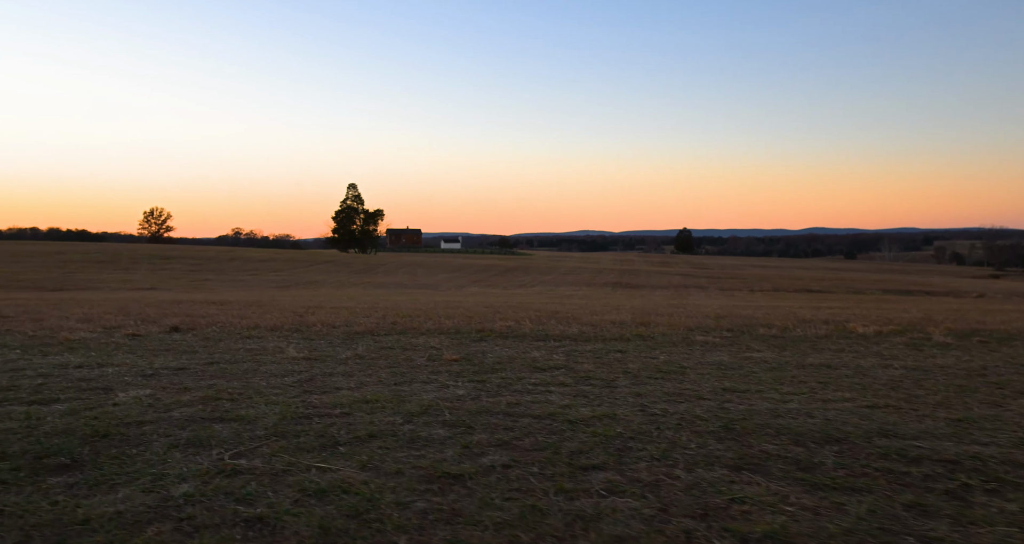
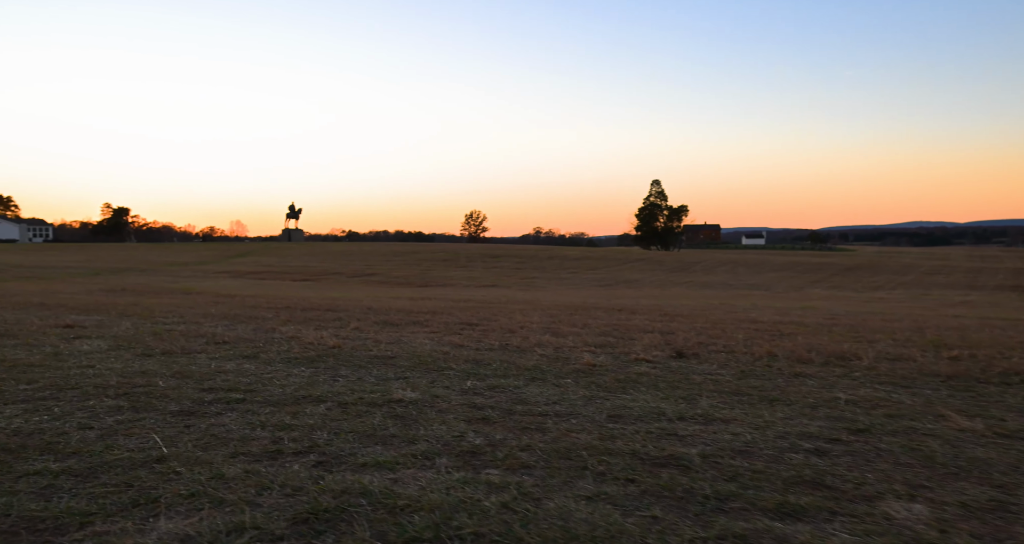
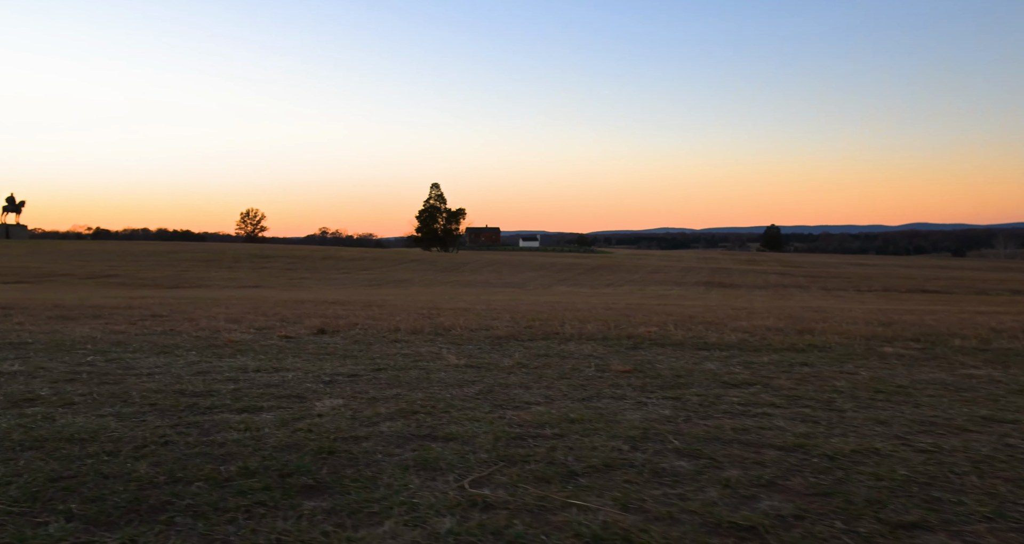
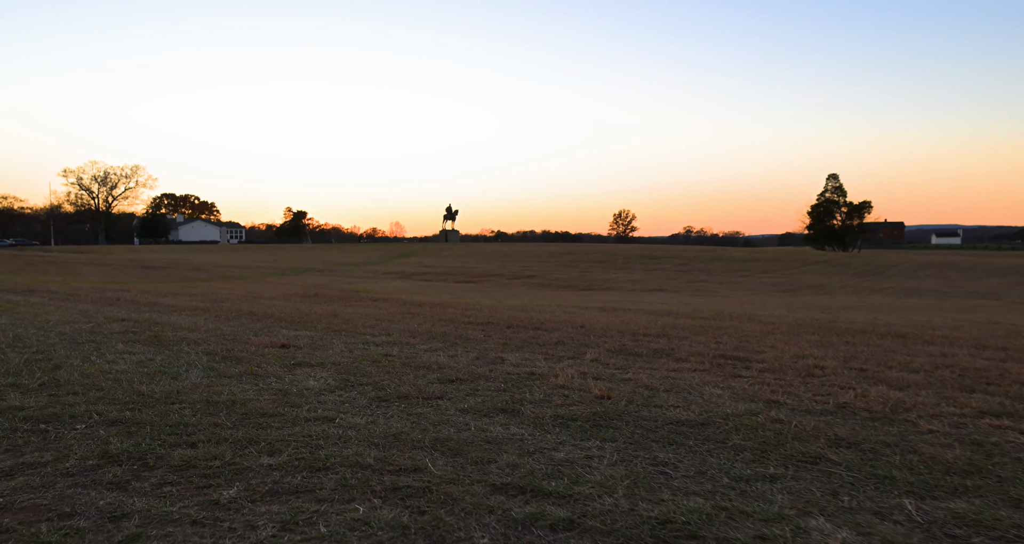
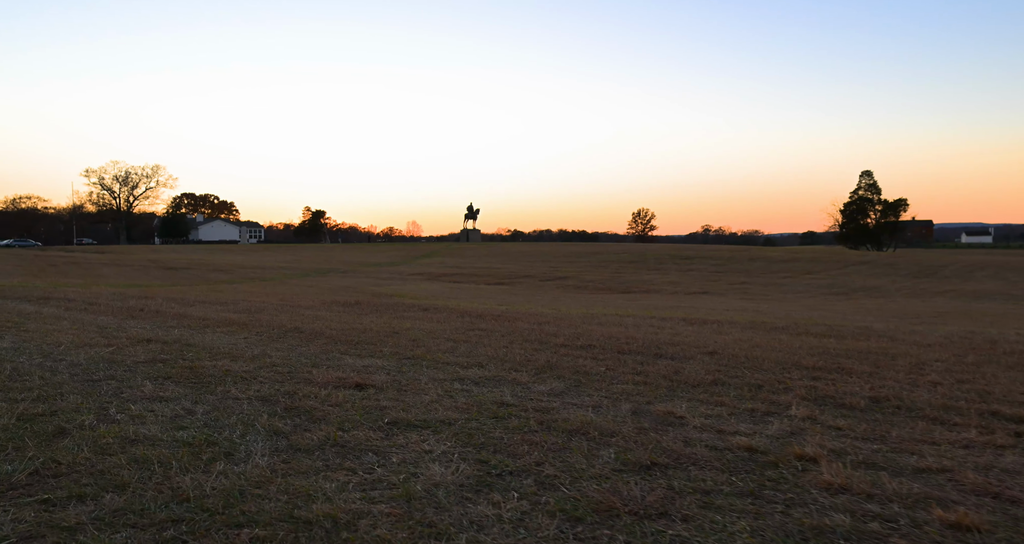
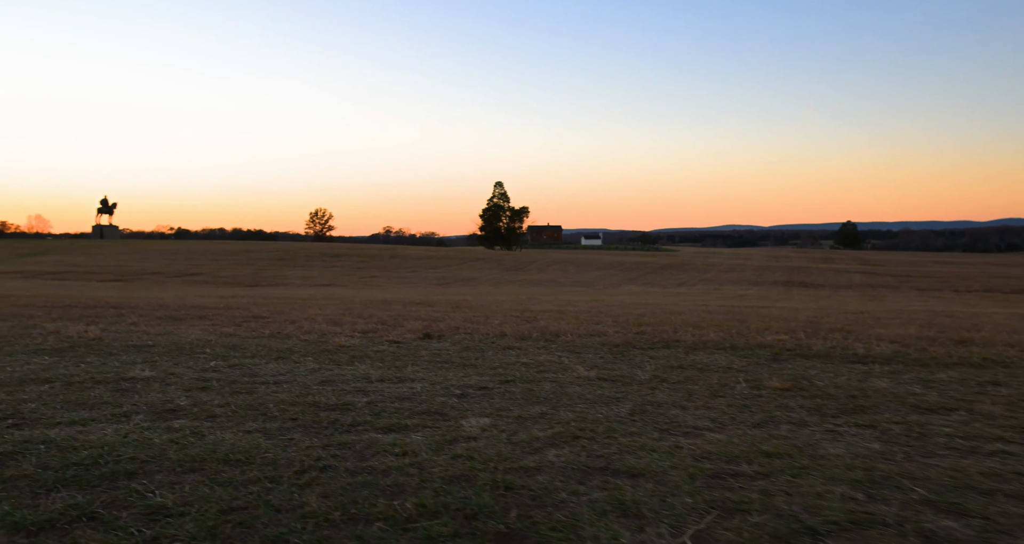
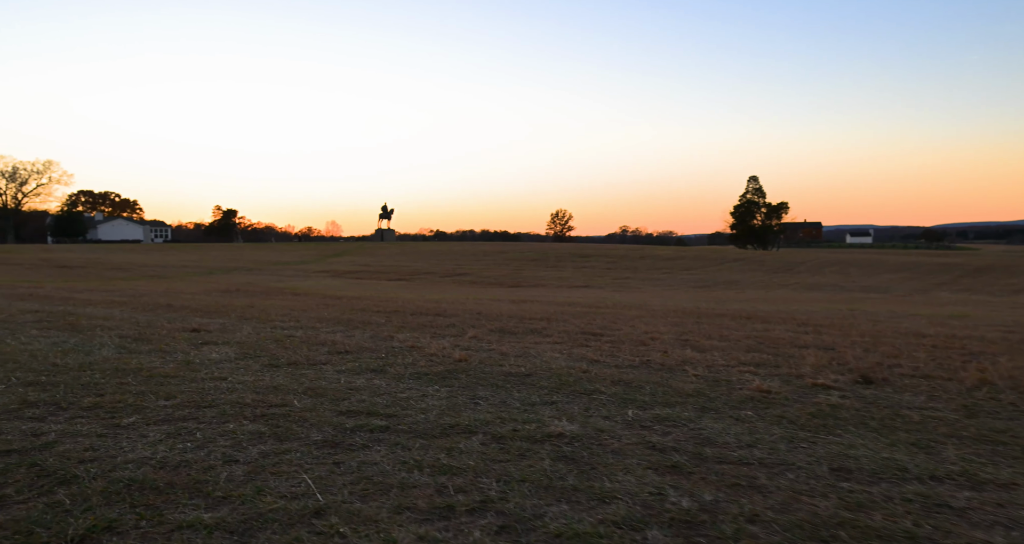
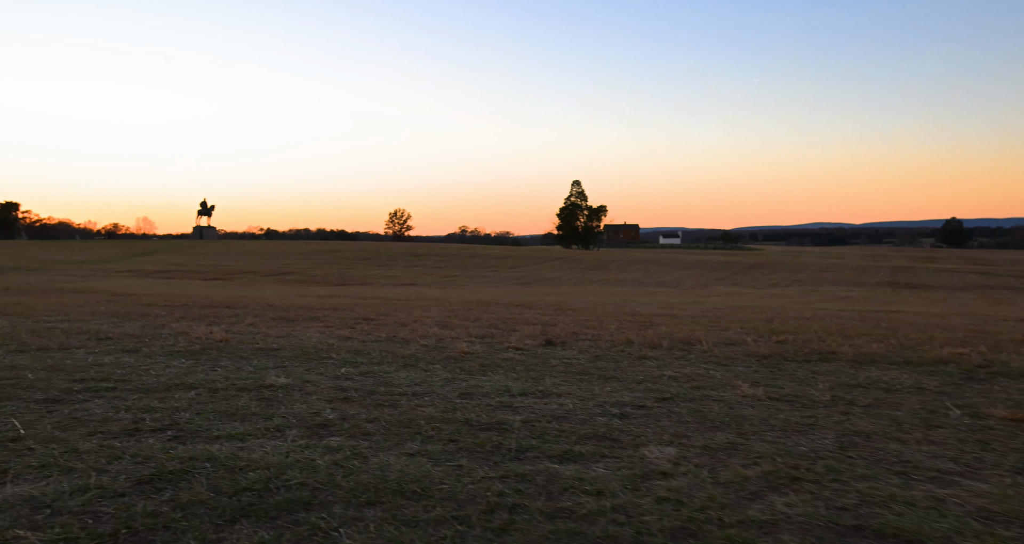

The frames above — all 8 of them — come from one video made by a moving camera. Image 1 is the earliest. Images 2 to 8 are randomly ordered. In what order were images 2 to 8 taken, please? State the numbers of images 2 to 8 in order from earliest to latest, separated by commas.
3, 6, 8, 2, 7, 4, 5
